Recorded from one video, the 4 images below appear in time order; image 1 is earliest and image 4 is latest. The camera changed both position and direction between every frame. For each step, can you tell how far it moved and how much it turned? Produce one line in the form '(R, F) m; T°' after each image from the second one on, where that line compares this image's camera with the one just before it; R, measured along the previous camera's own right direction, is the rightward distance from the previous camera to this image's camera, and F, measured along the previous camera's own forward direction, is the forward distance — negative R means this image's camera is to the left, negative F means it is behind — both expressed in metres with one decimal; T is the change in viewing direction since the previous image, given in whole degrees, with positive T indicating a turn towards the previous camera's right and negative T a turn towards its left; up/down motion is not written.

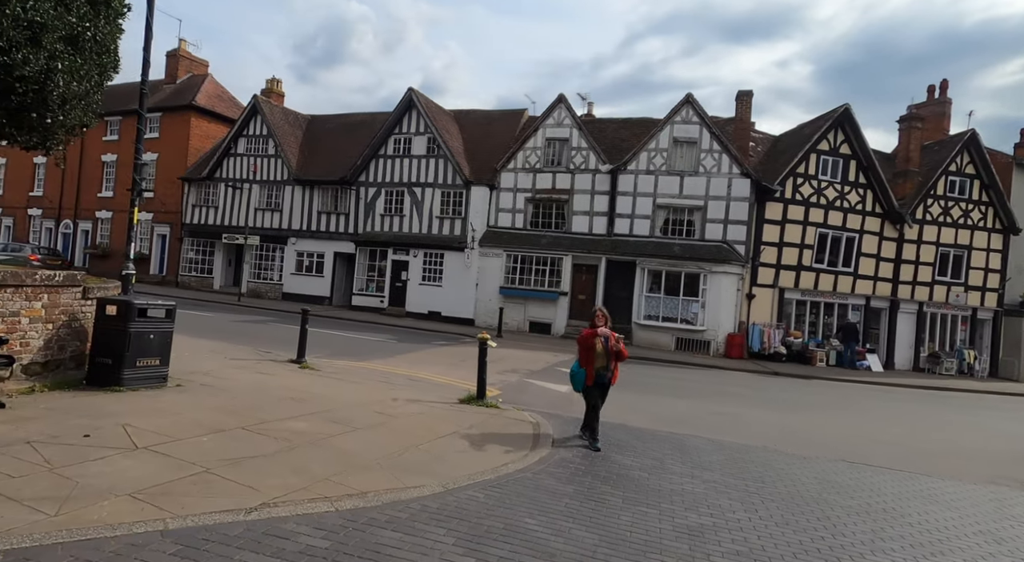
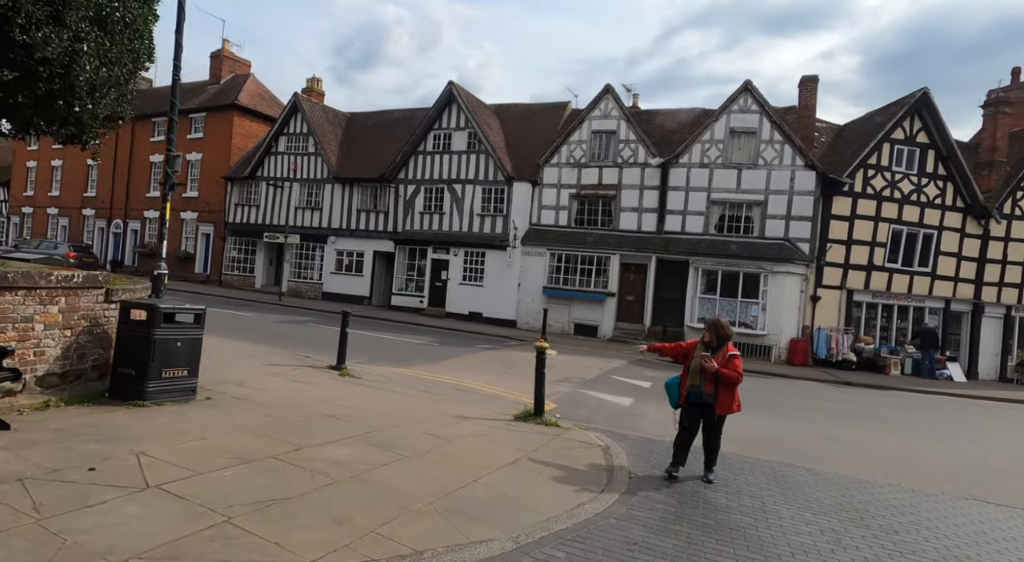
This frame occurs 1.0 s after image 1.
(-0.3, +1.0) m; -3°
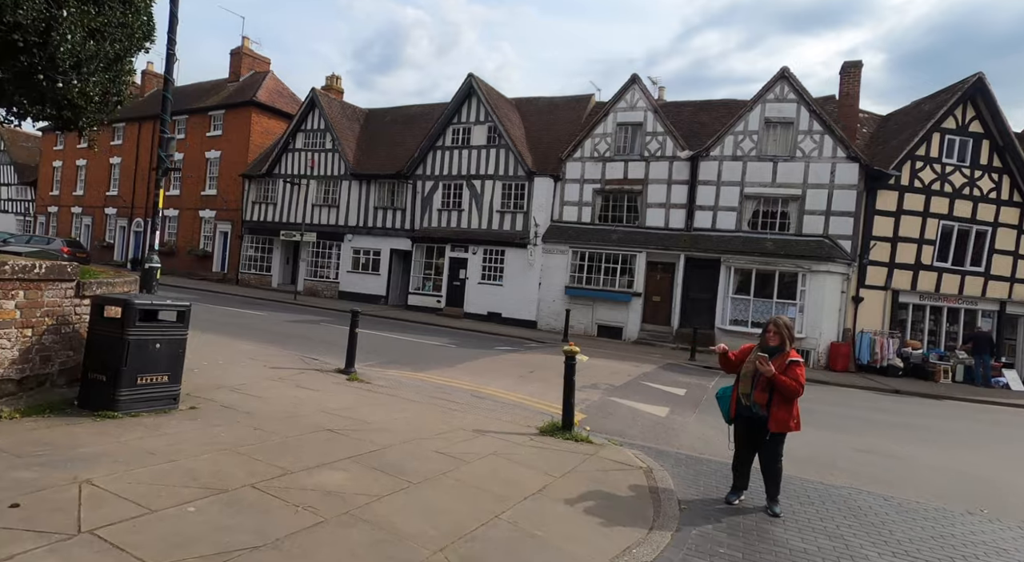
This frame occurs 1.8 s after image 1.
(-0.1, +1.0) m; -2°
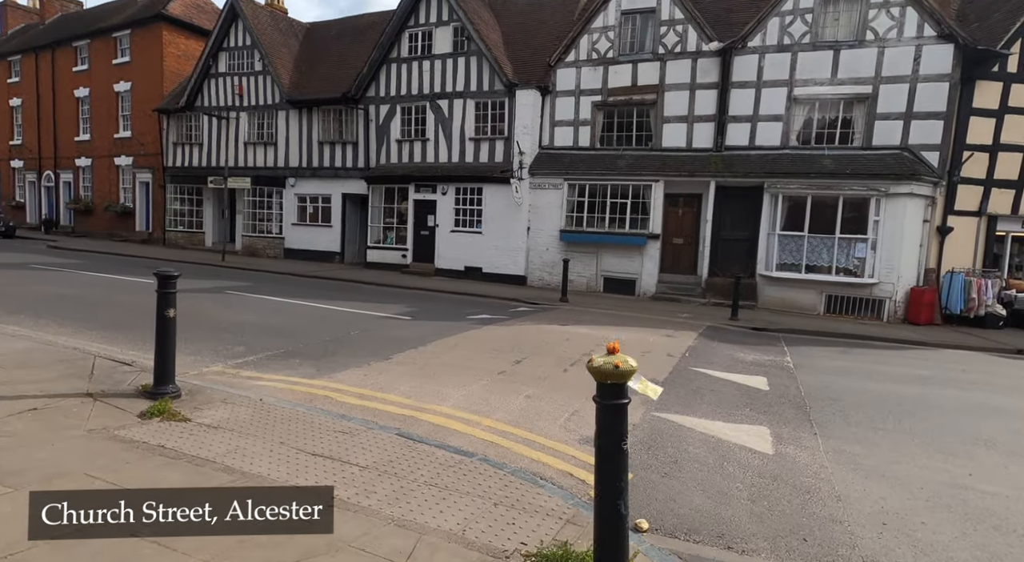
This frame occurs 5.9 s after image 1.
(+0.2, +5.0) m; +1°
